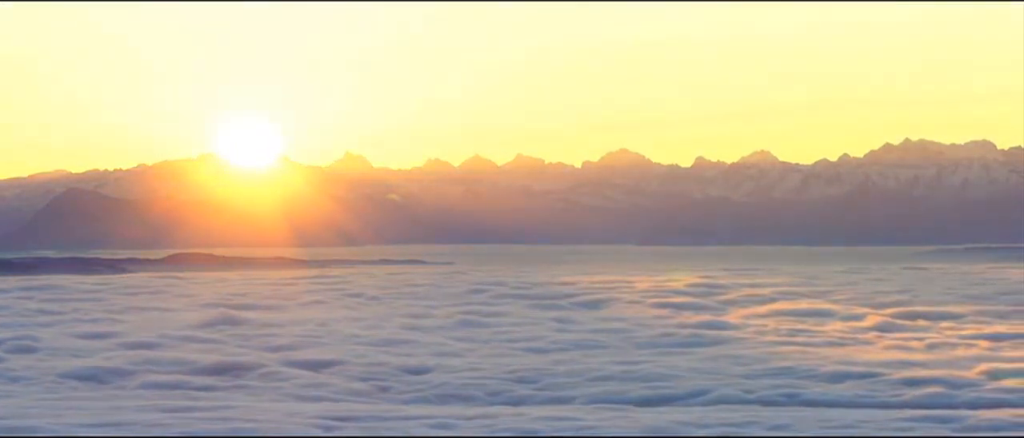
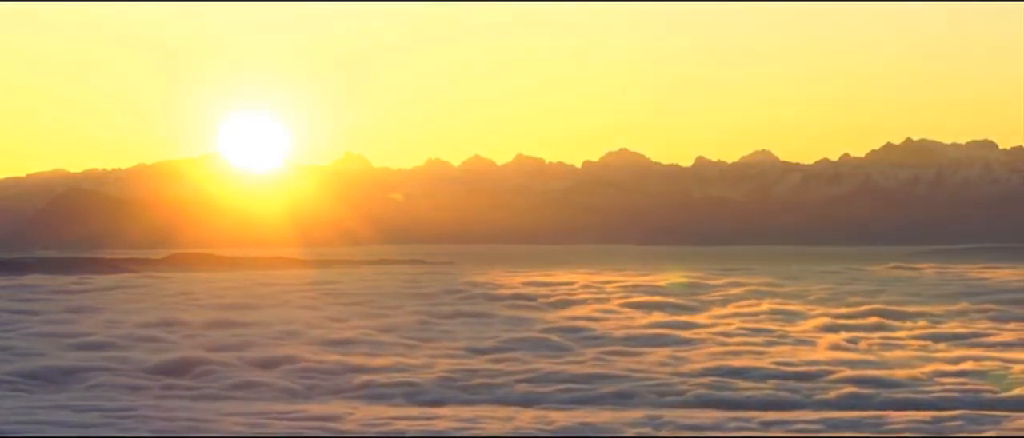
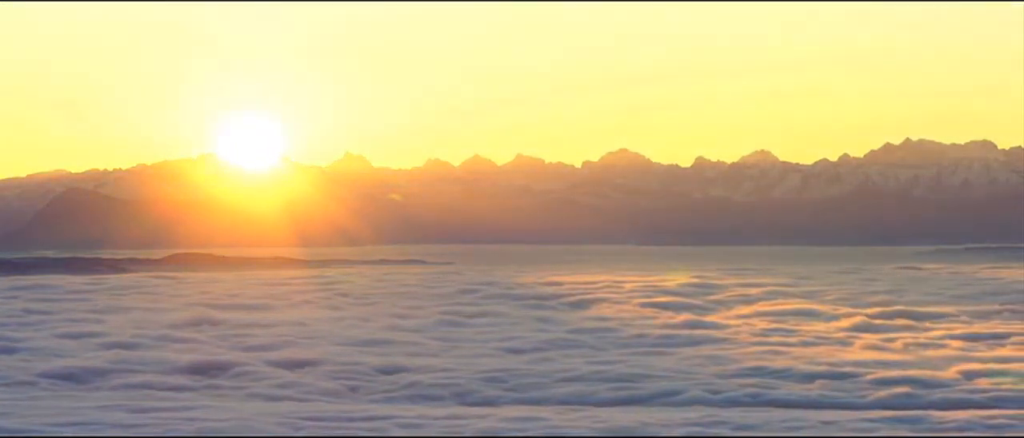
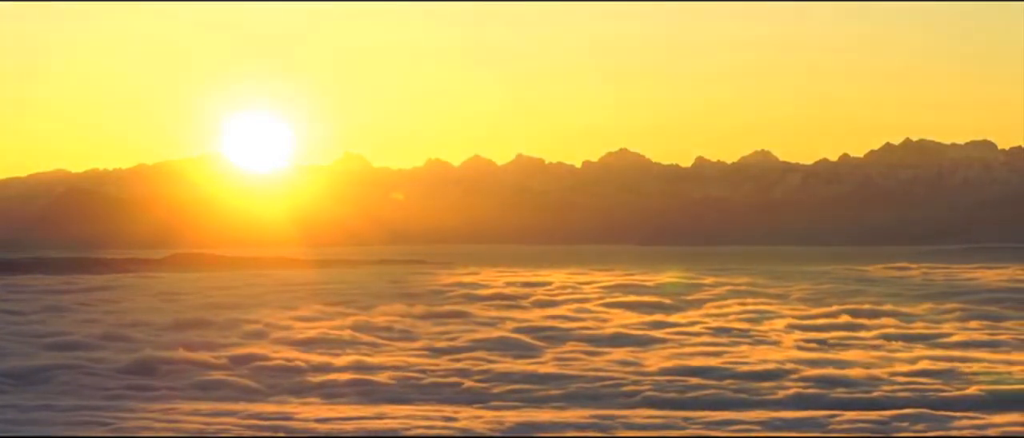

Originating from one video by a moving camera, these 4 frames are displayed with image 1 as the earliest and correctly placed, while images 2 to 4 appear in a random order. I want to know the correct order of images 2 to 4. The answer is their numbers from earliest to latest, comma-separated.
3, 2, 4
